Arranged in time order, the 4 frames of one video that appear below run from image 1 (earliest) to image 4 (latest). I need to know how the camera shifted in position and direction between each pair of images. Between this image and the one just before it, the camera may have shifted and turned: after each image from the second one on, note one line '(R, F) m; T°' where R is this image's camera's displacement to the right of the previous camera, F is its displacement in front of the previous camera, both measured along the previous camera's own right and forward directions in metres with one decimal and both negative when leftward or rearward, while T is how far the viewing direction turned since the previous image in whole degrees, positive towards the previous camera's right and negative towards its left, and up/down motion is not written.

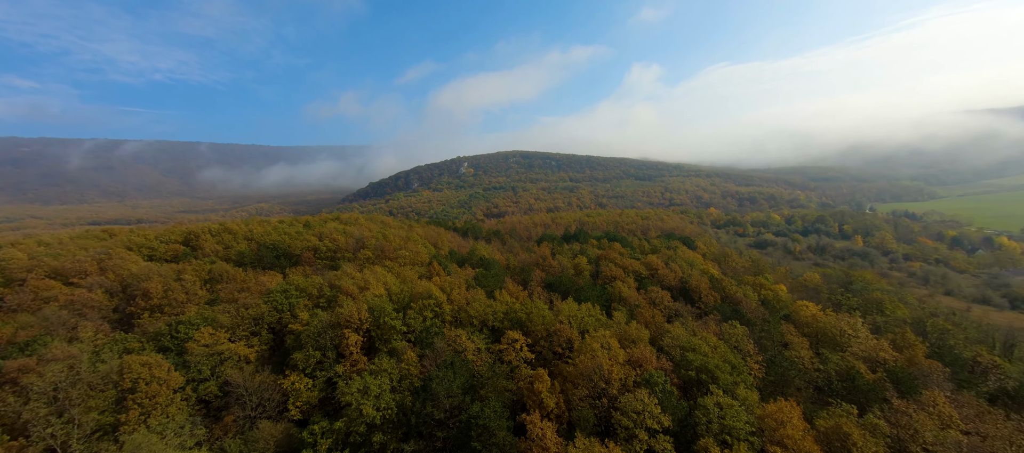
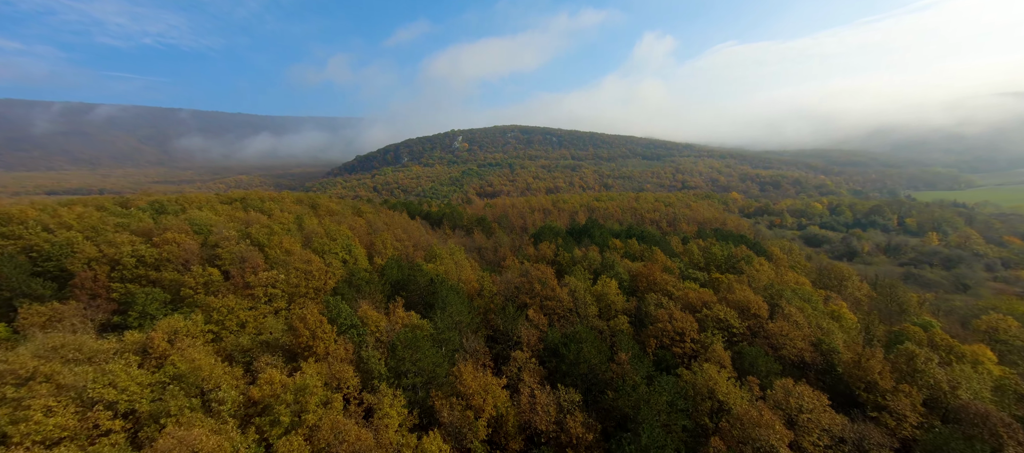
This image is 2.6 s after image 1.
(+2.1, +31.2) m; 0°
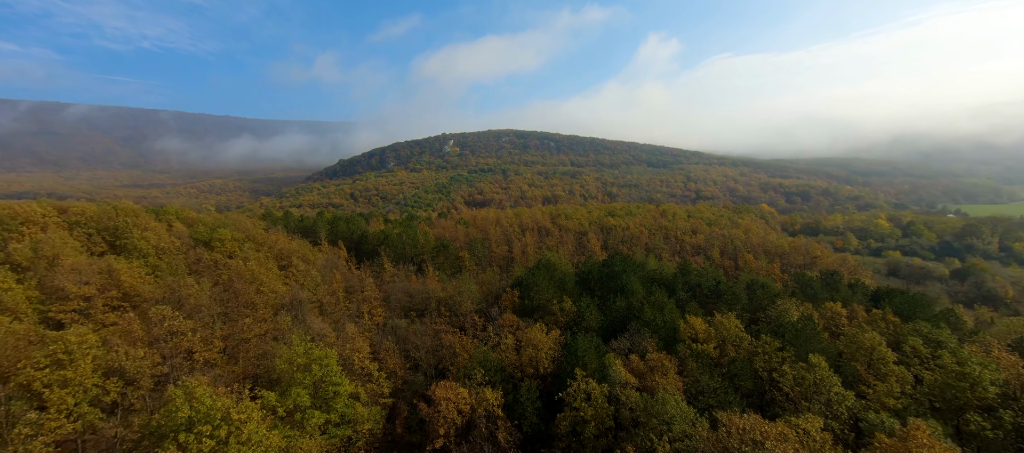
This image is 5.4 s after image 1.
(+3.1, +35.3) m; 0°
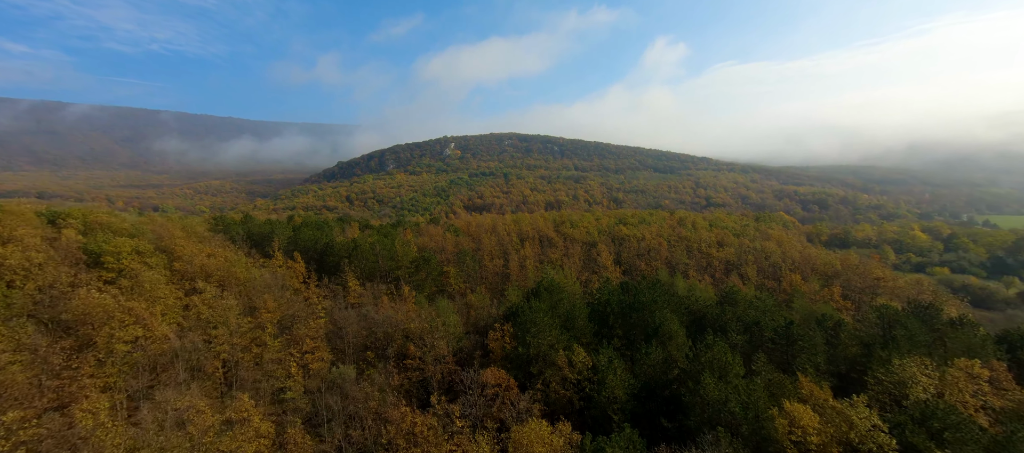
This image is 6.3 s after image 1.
(+0.9, +11.8) m; 0°
